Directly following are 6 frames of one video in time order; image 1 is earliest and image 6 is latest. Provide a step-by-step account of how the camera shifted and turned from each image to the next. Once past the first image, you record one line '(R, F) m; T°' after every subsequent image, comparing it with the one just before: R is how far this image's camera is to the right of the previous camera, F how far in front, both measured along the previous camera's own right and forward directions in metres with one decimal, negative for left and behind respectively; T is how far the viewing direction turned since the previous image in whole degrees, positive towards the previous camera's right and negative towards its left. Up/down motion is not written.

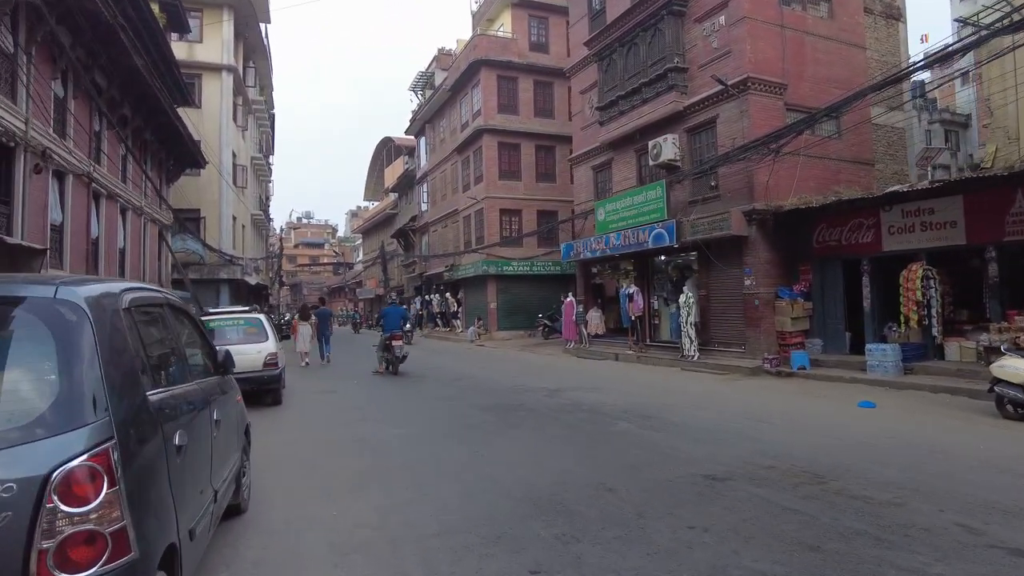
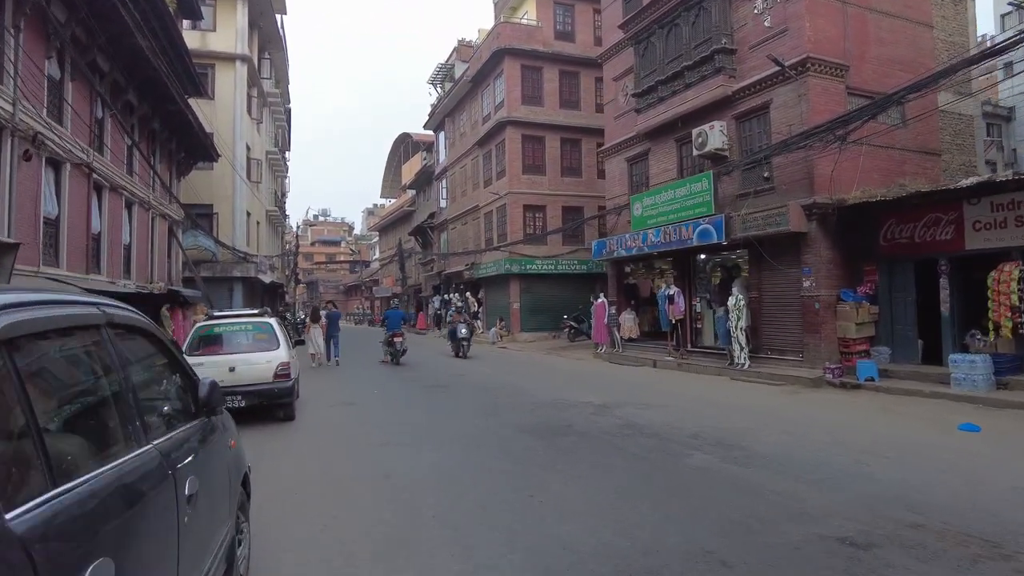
(-0.4, +1.3) m; -1°
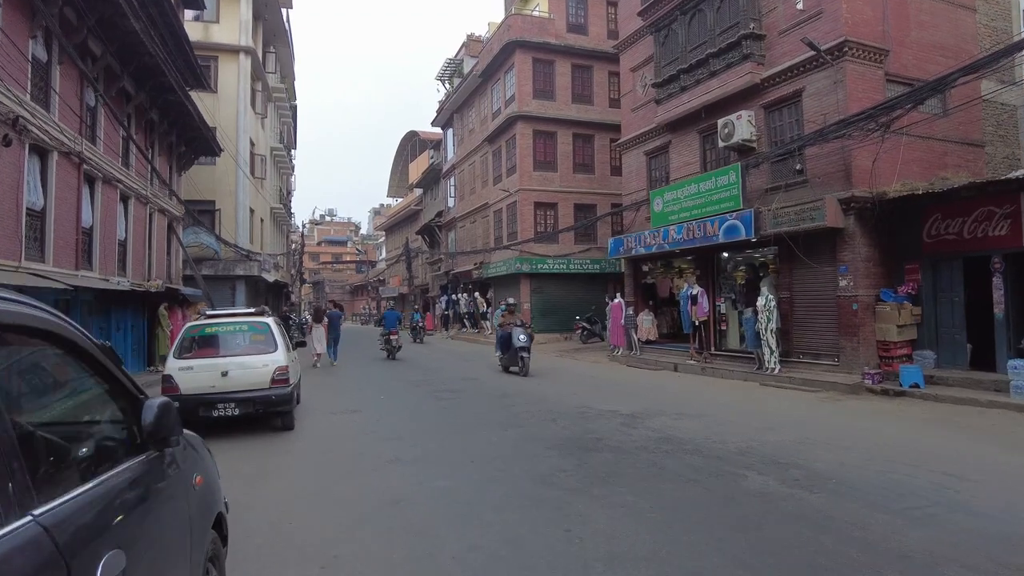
(-0.2, +0.8) m; -1°
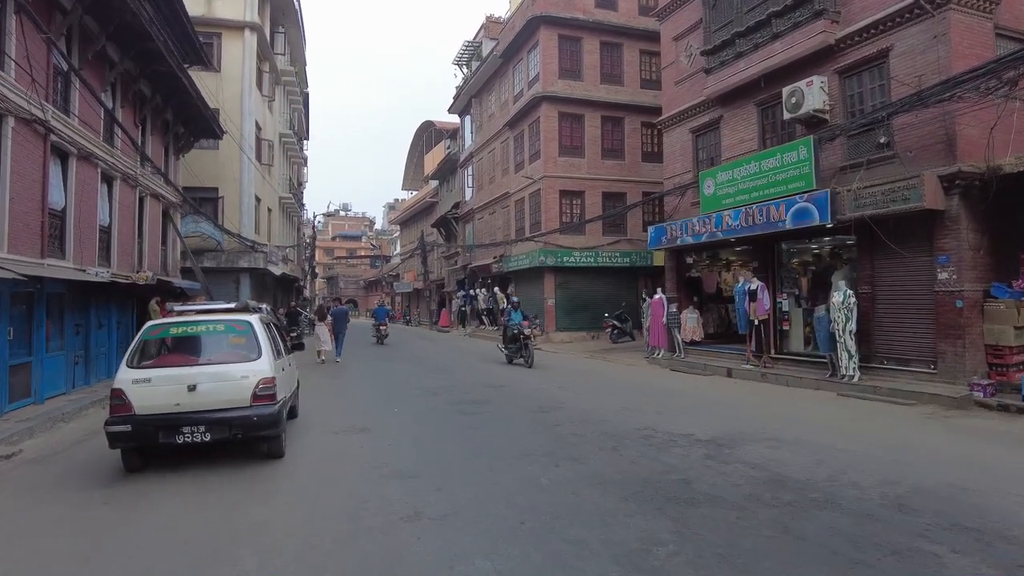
(-0.4, +1.9) m; -1°
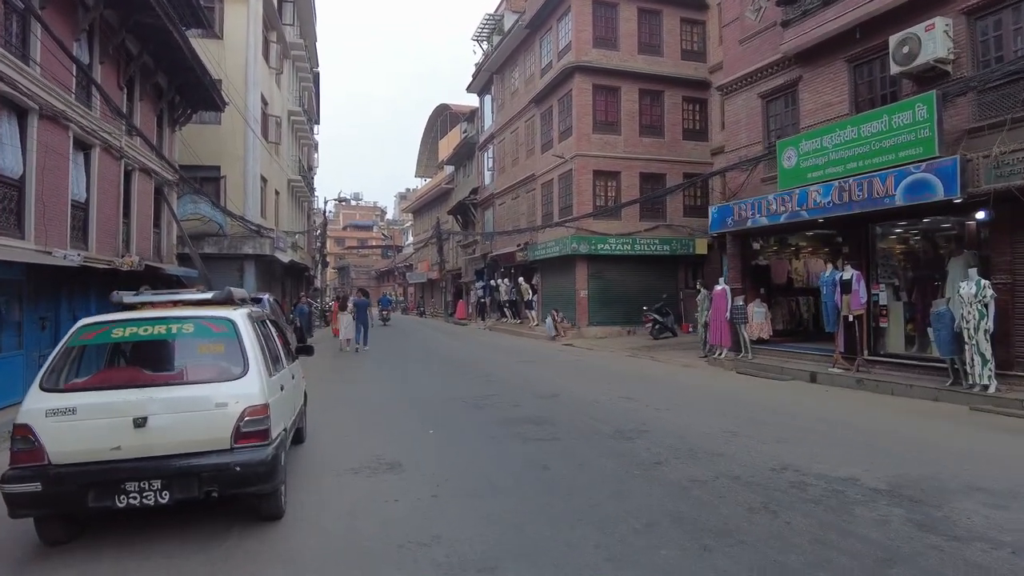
(-0.7, +2.2) m; -1°
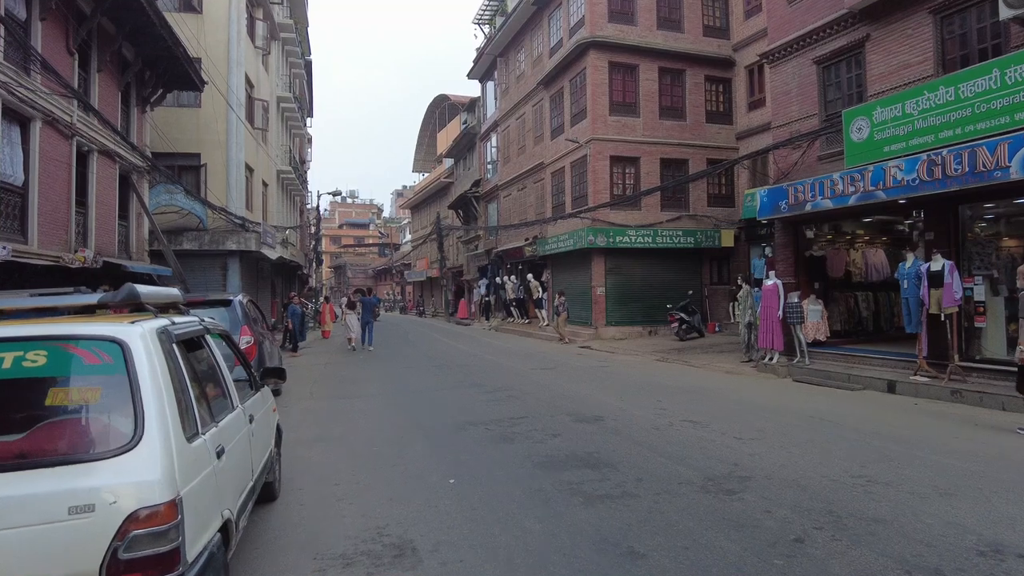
(-0.4, +2.0) m; 0°
